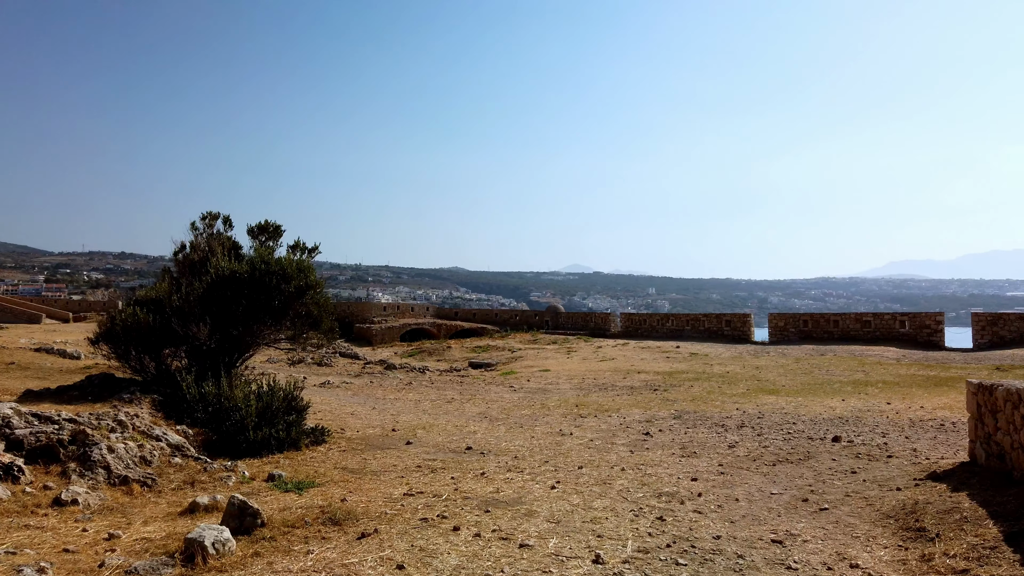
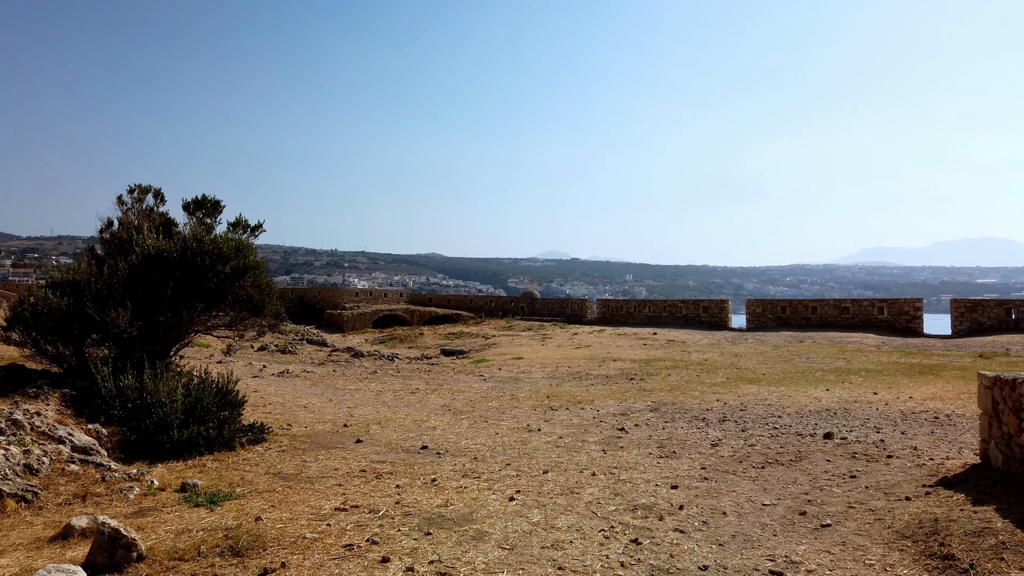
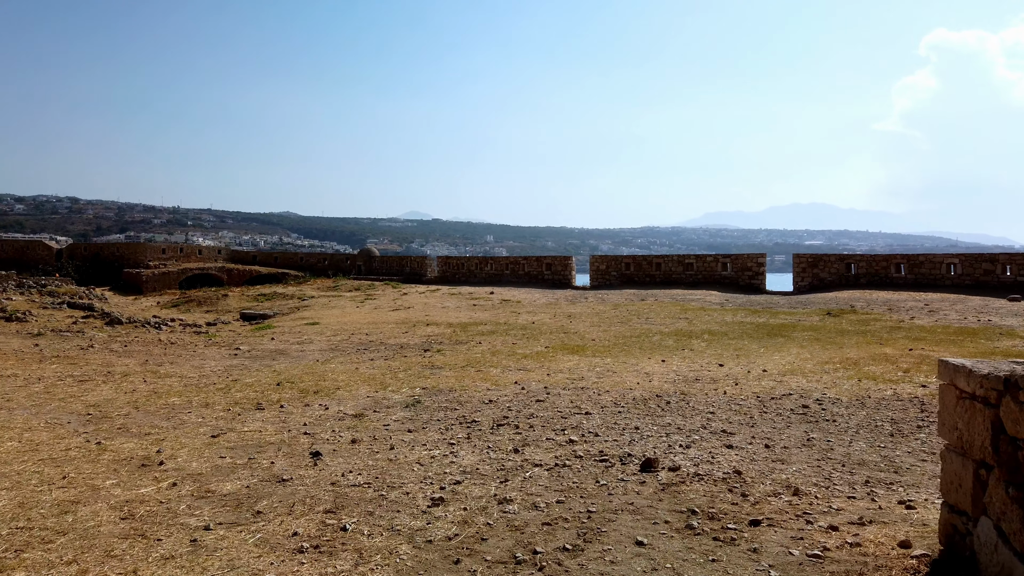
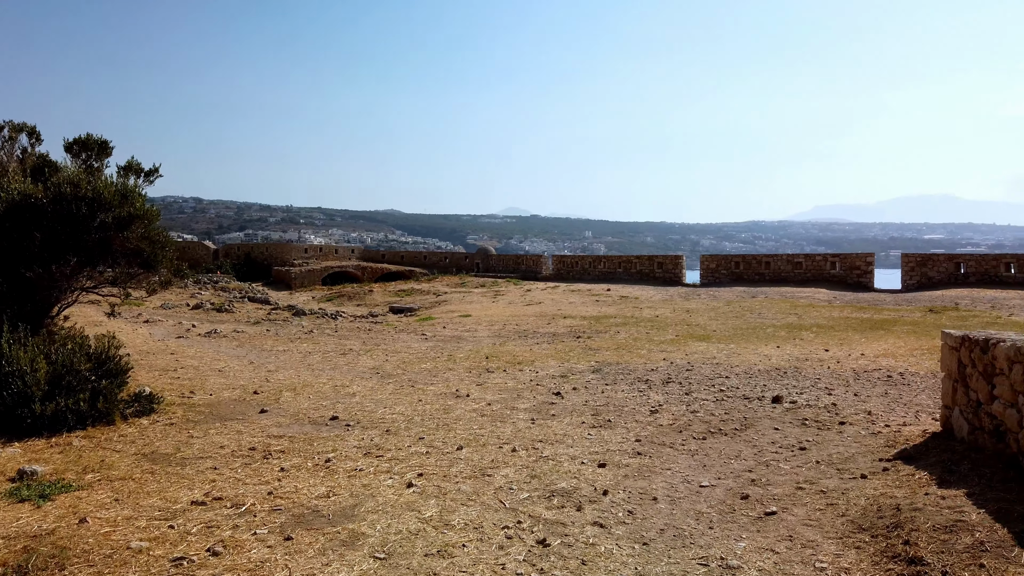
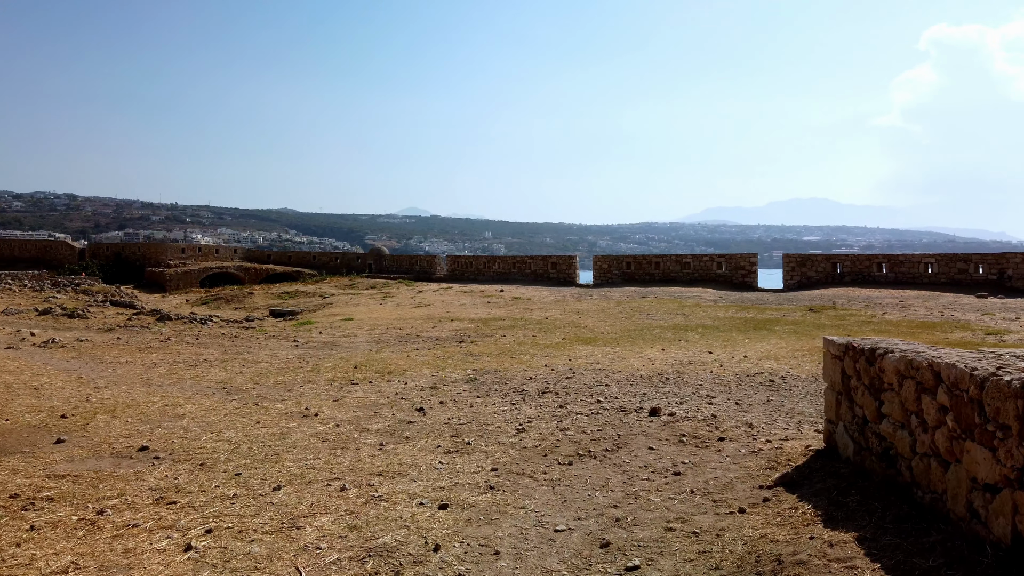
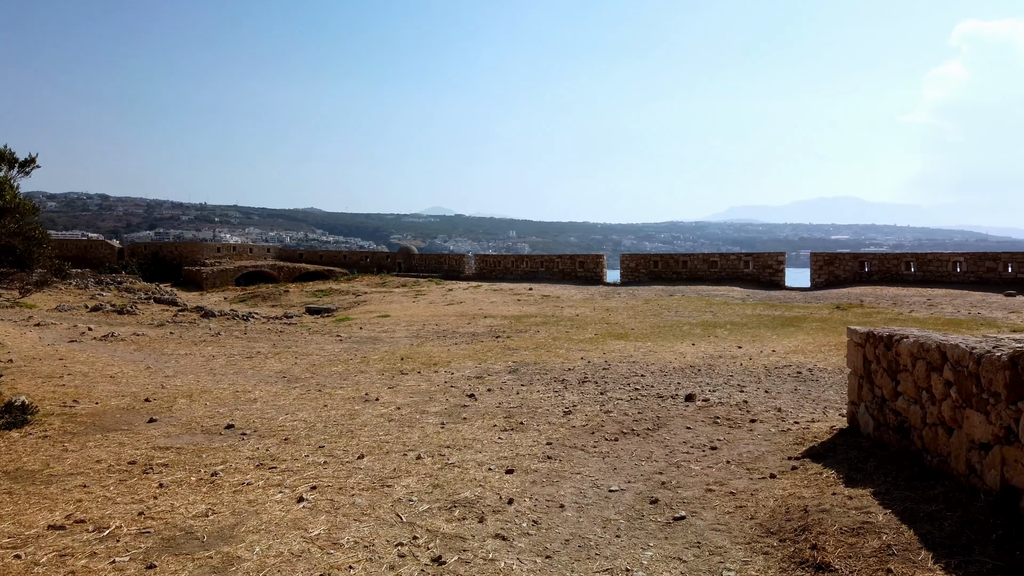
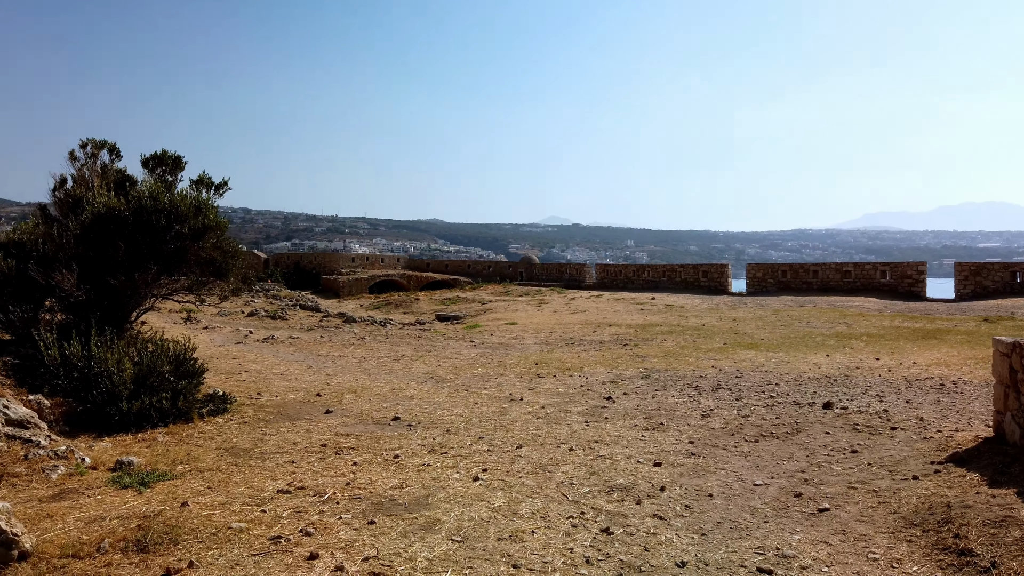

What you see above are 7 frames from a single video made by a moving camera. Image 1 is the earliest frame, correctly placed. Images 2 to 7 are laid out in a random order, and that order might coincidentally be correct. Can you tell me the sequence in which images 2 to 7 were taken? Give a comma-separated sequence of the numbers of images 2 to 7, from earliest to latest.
2, 7, 4, 6, 5, 3
